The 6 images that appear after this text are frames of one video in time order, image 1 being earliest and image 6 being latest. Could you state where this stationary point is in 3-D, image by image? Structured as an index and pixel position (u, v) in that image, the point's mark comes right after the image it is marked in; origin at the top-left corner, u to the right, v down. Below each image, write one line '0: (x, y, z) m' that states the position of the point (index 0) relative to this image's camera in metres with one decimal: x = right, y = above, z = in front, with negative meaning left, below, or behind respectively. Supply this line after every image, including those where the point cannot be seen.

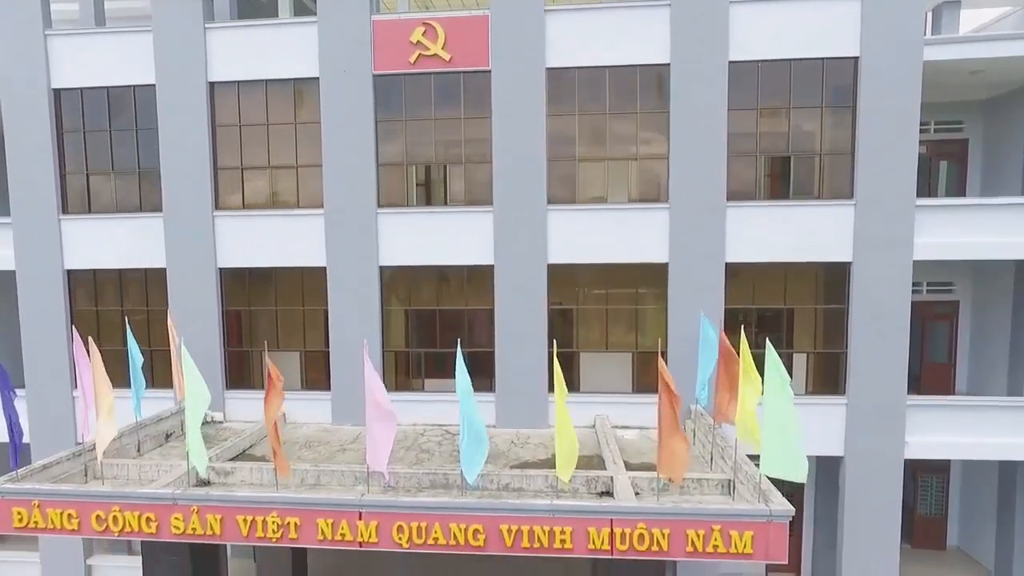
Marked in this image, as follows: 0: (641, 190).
0: (+2.4, +1.8, +10.8) m
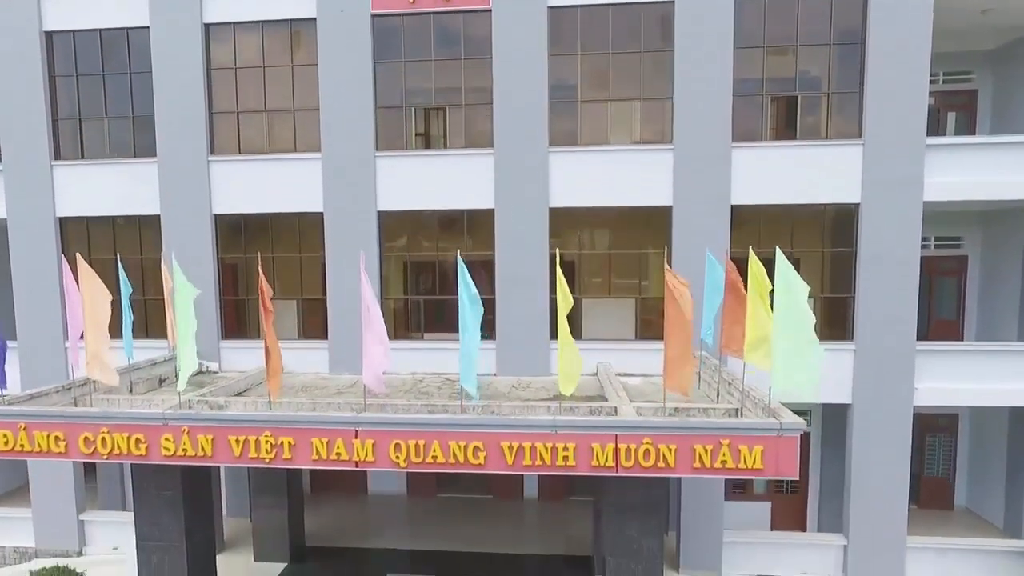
0: (+2.4, +2.9, +10.6) m
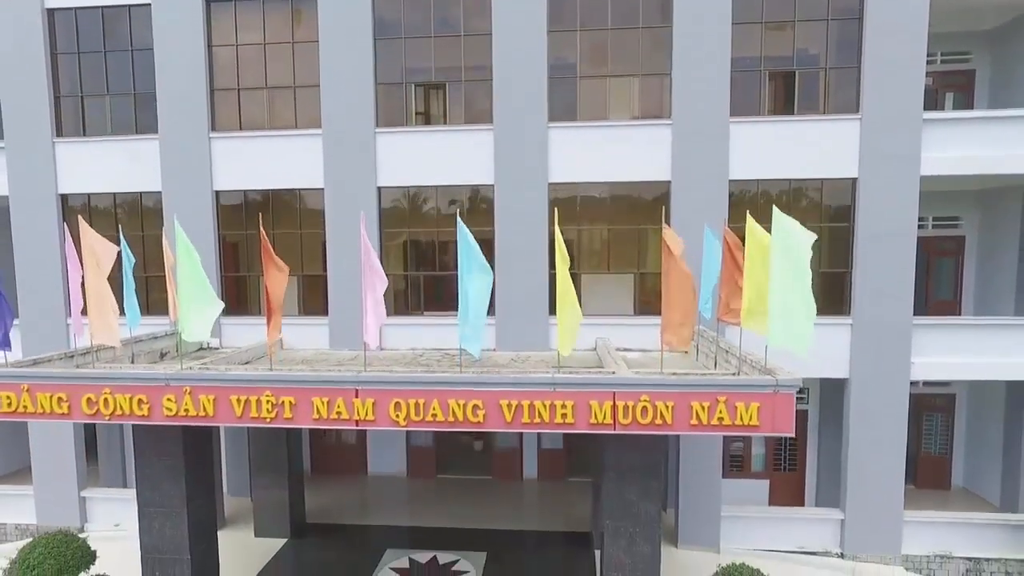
0: (+2.4, +3.3, +10.7) m
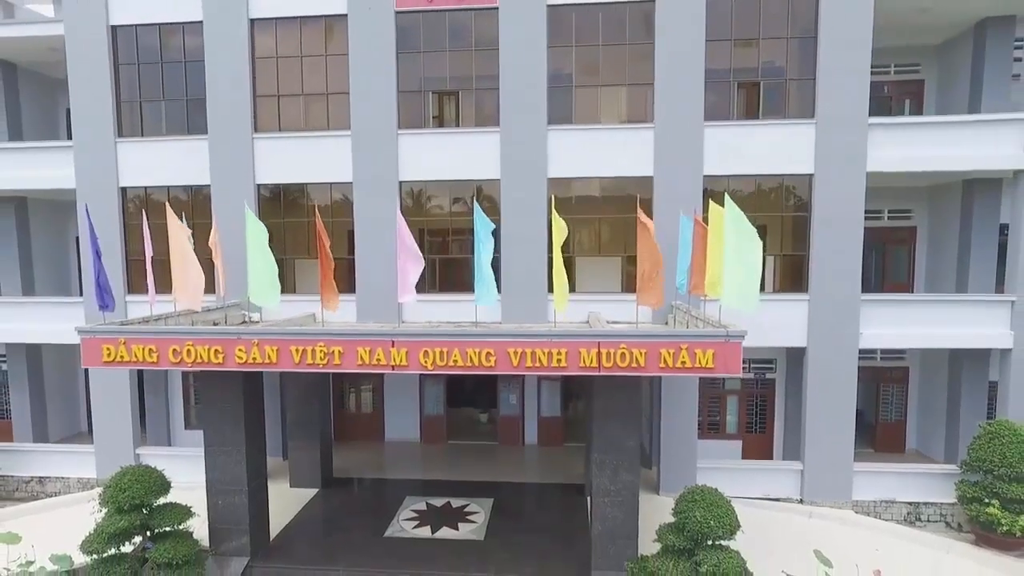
0: (+2.5, +3.7, +12.3) m
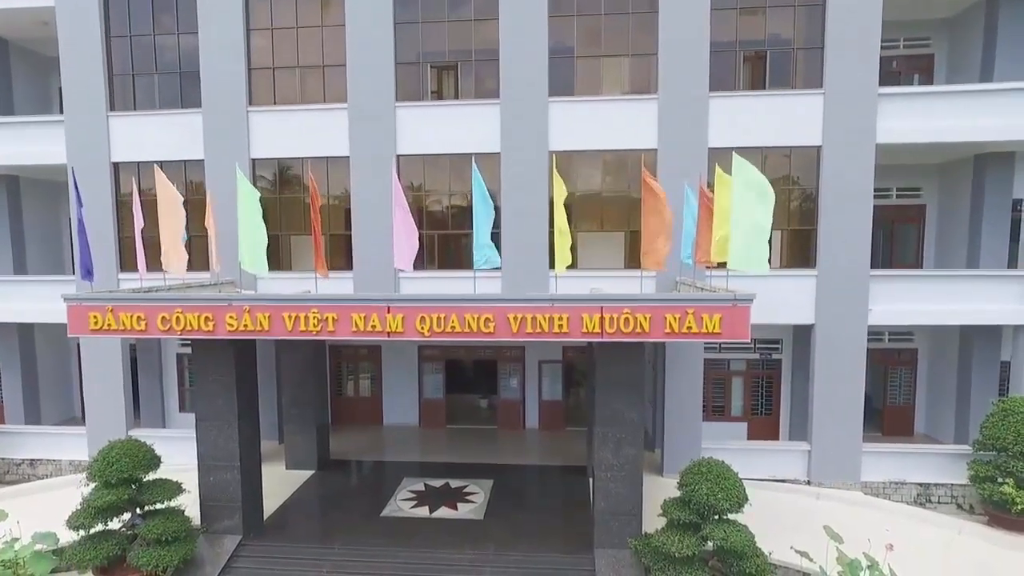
0: (+2.5, +4.2, +12.0) m
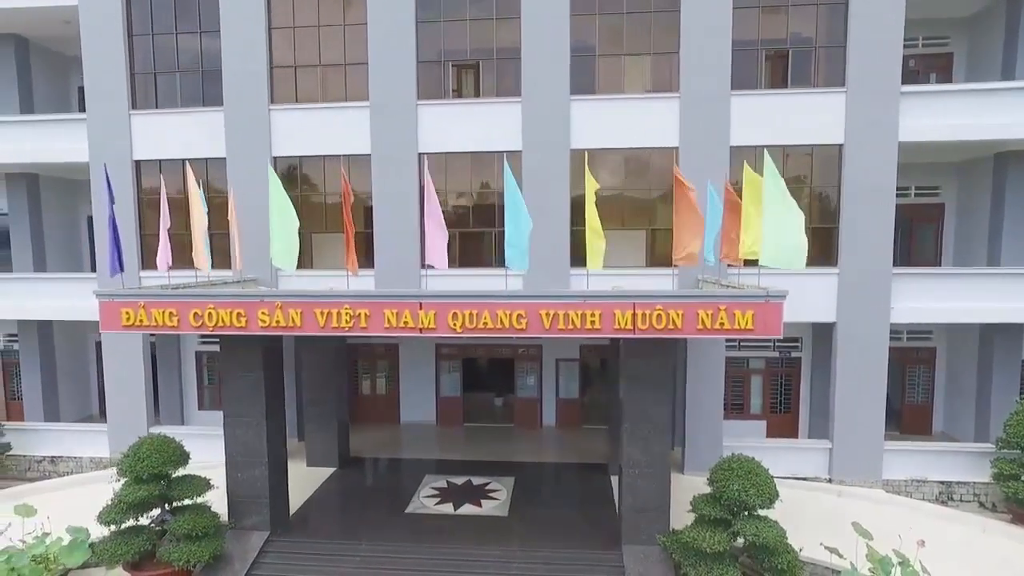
0: (+3.0, +4.3, +12.0) m
